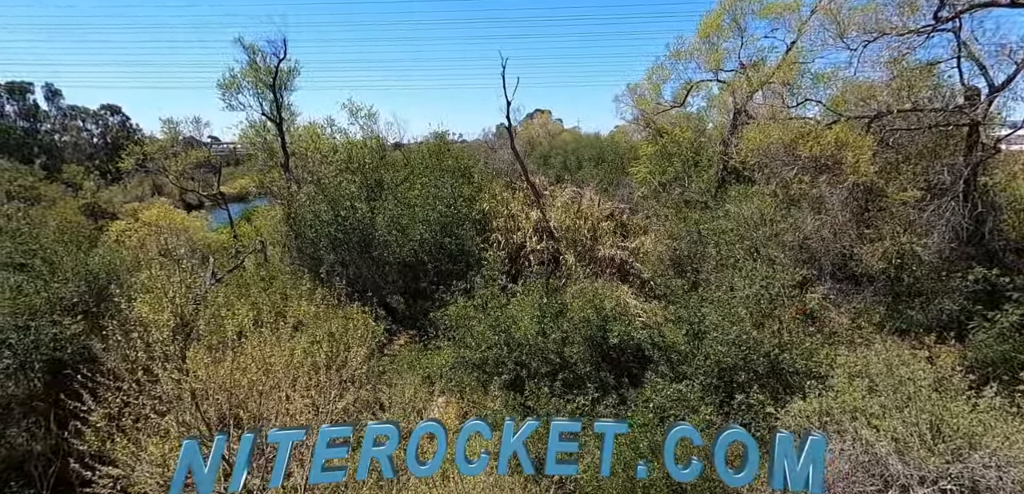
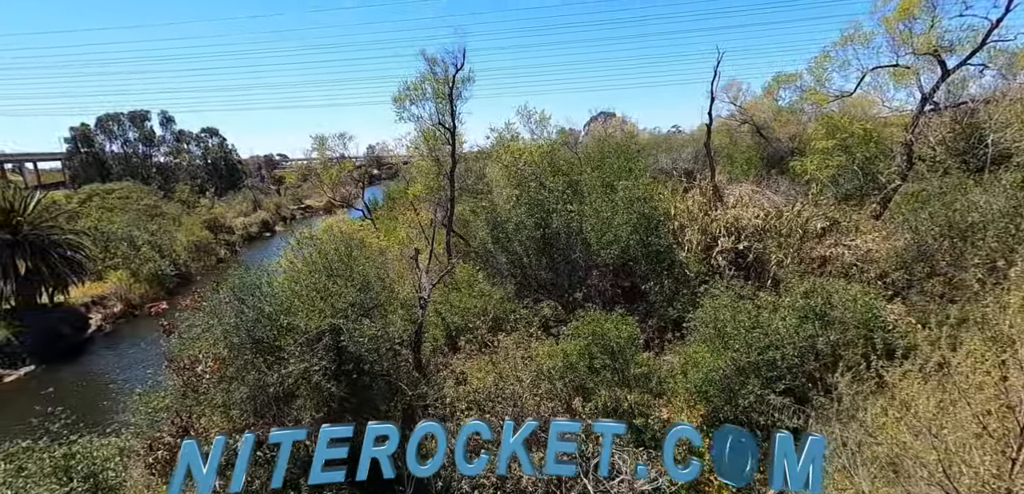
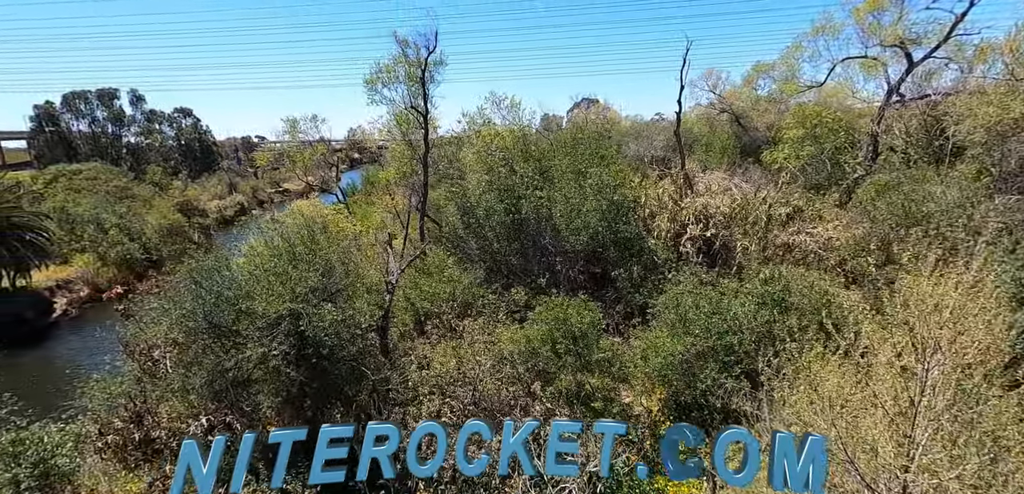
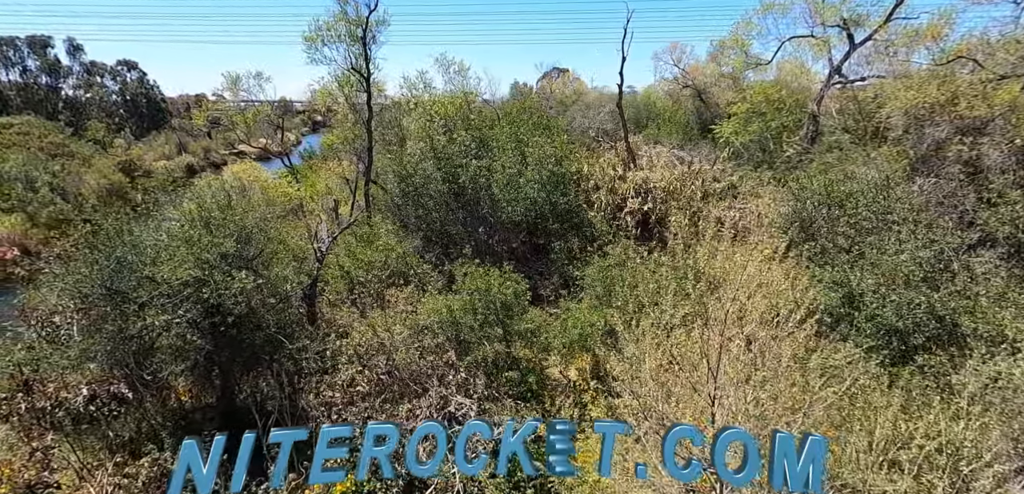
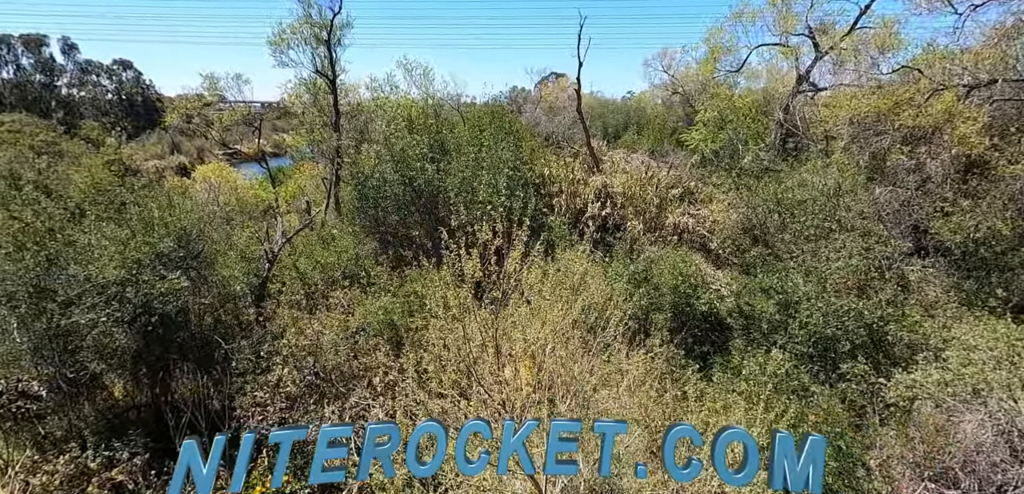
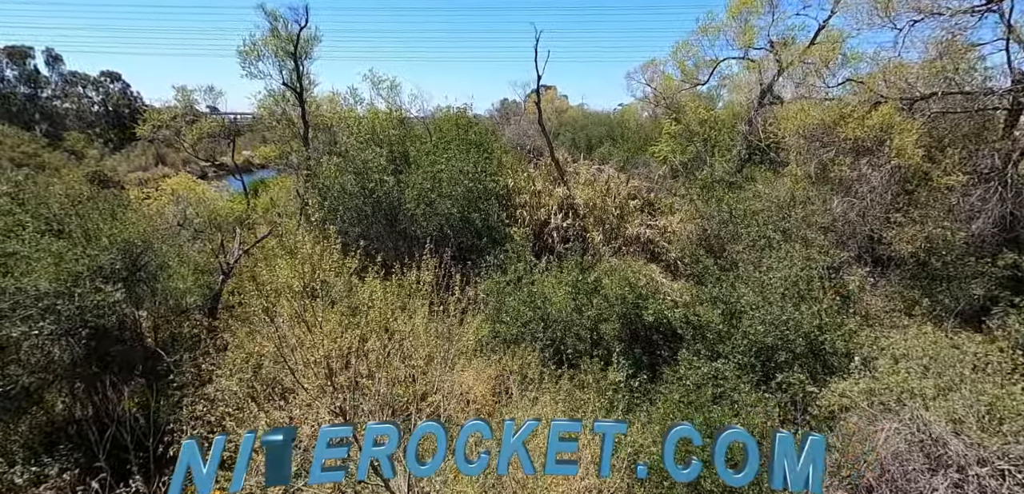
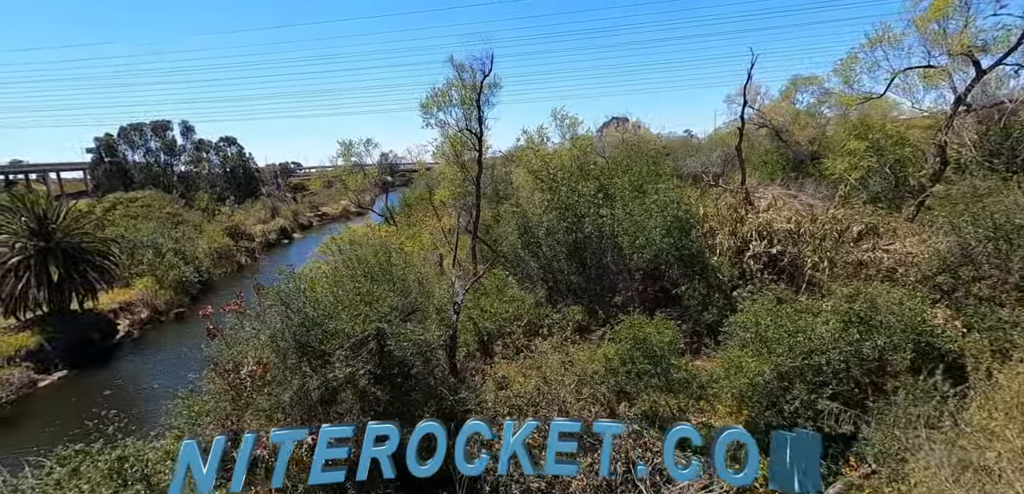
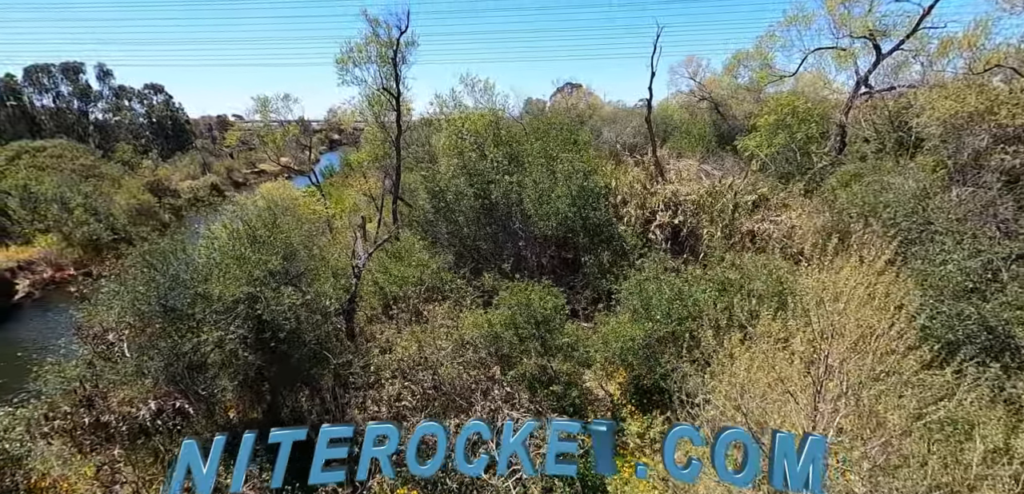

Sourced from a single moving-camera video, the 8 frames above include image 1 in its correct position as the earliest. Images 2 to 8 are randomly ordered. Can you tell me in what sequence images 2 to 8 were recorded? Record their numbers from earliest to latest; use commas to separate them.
6, 5, 4, 8, 3, 2, 7
